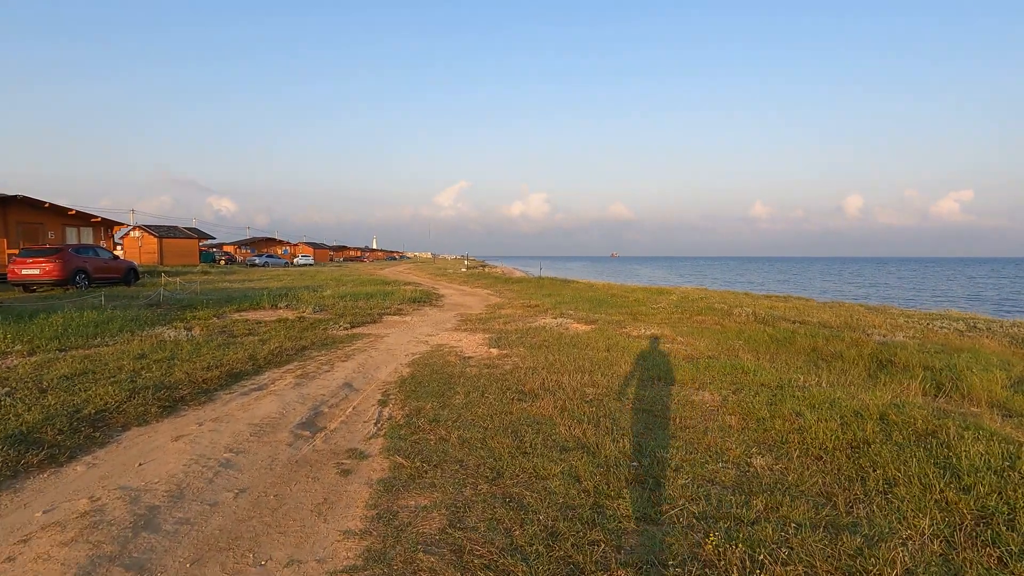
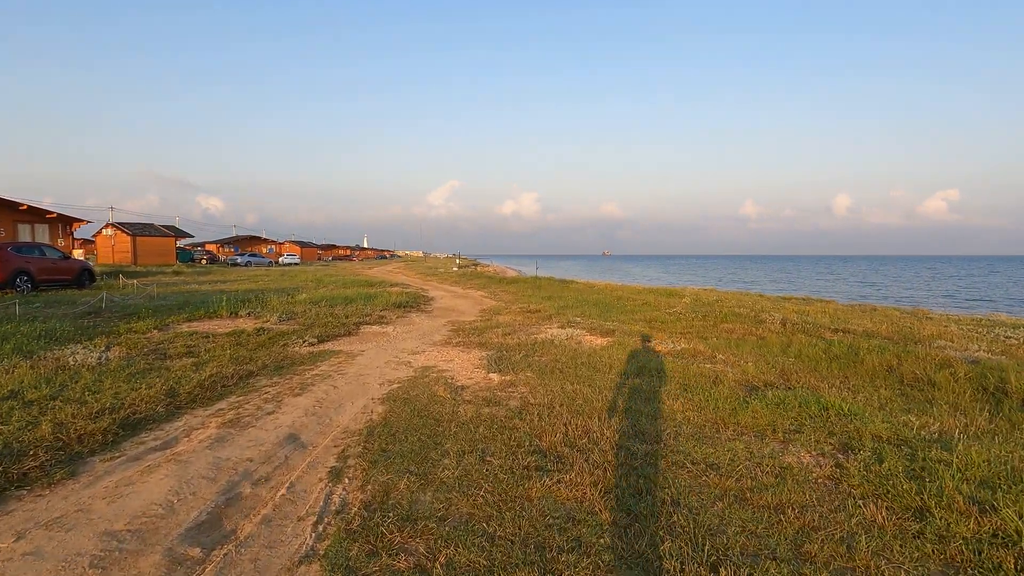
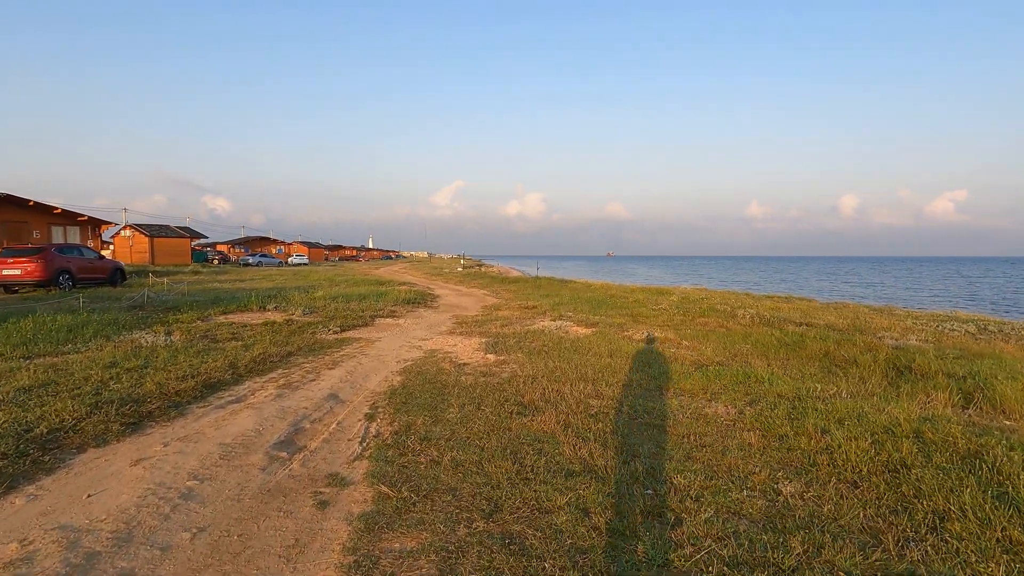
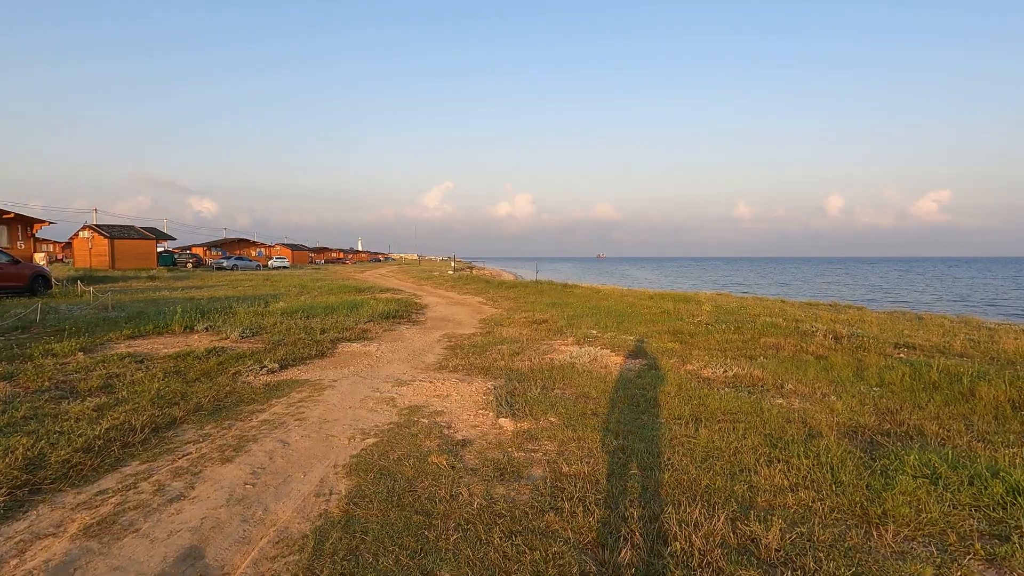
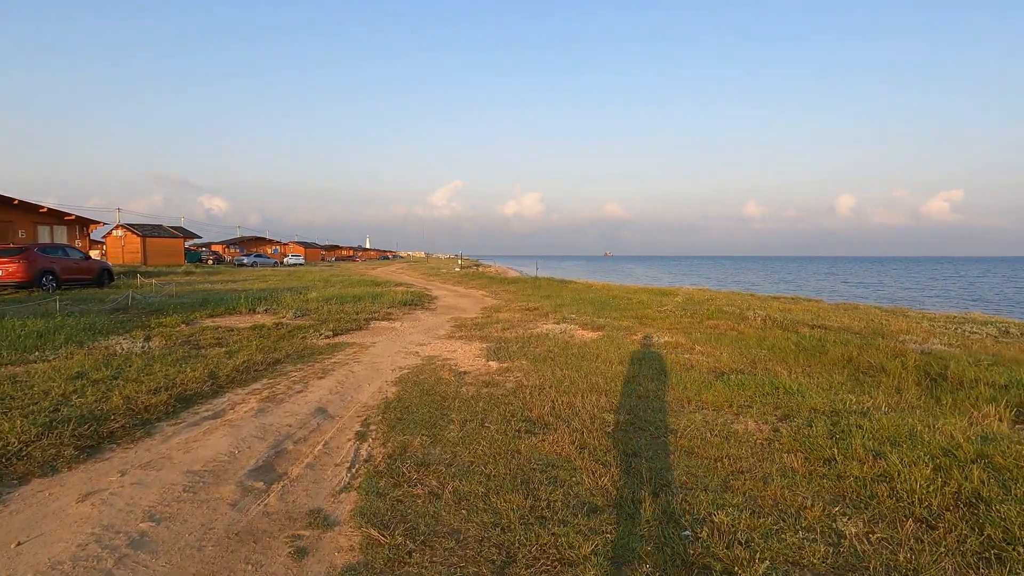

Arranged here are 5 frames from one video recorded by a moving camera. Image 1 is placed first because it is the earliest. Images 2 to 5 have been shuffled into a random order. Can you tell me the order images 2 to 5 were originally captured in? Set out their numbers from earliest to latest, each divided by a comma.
3, 5, 2, 4
